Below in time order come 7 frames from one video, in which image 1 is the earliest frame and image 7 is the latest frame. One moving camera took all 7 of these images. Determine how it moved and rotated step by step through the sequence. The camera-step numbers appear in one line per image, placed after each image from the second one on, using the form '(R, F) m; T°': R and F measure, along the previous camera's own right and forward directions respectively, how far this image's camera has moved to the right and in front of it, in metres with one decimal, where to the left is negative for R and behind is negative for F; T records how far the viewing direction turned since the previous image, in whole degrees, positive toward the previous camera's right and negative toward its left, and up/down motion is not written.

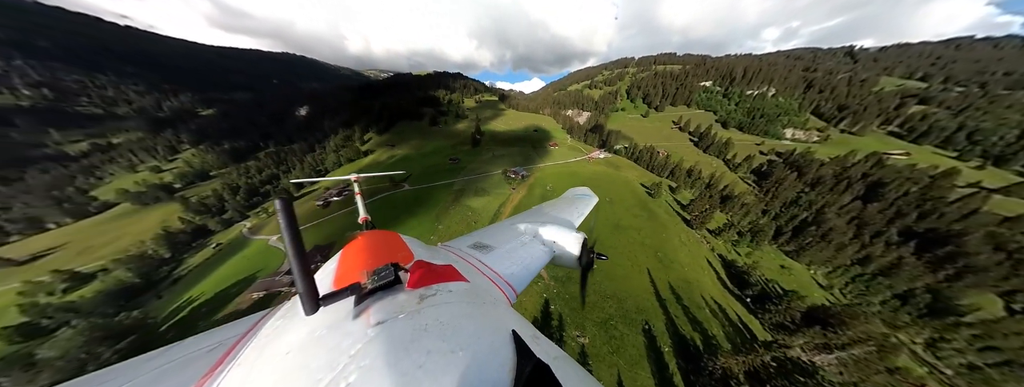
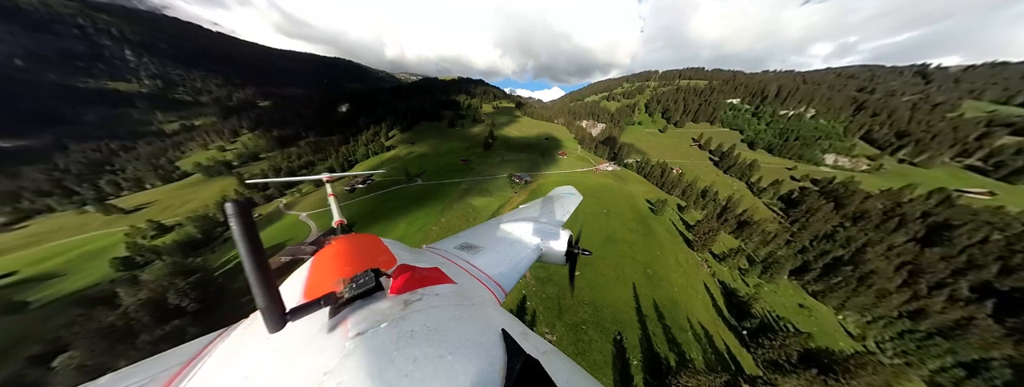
(+3.7, -1.6) m; -5°
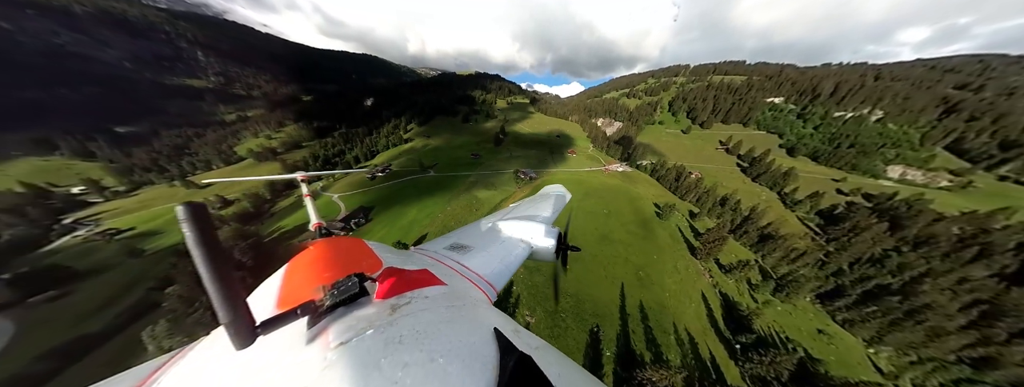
(+4.0, -1.1) m; -6°
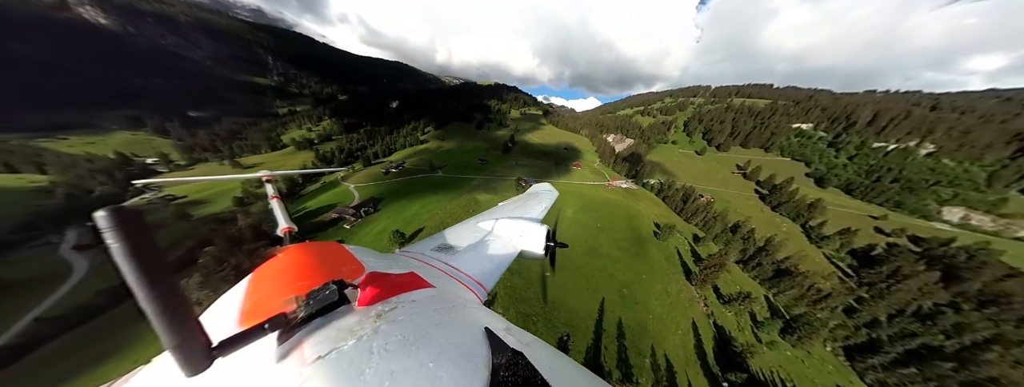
(+3.9, -1.0) m; -5°
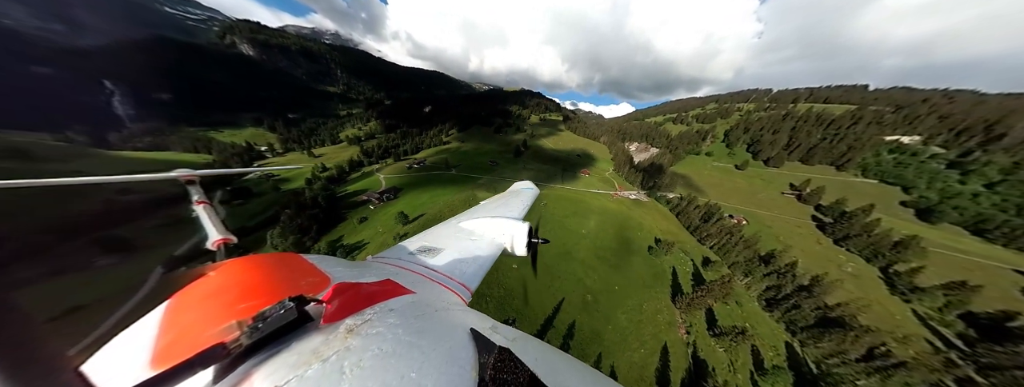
(+9.5, -0.9) m; -11°
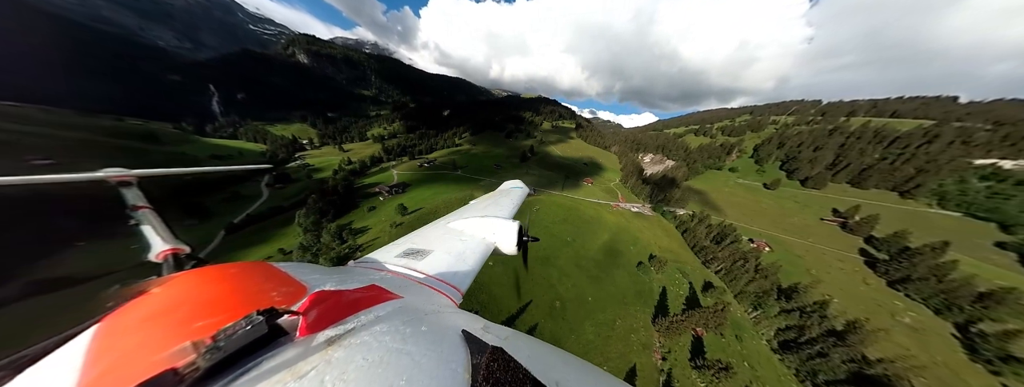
(+6.3, 0.0) m; -7°
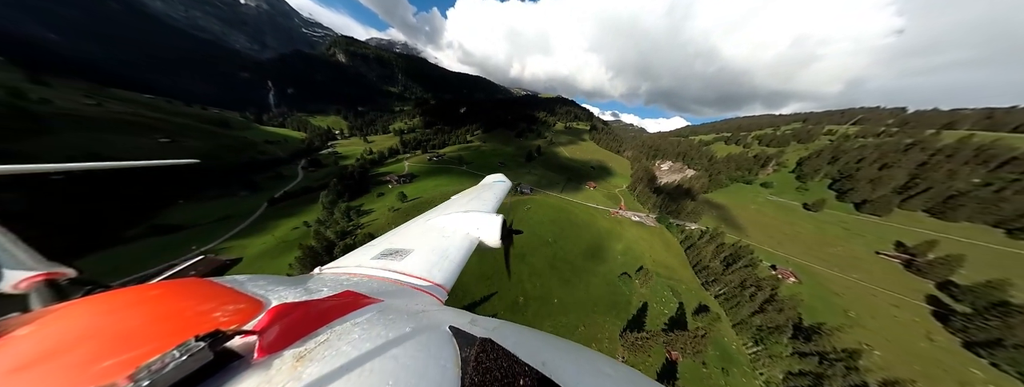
(+6.6, +0.9) m; -7°
